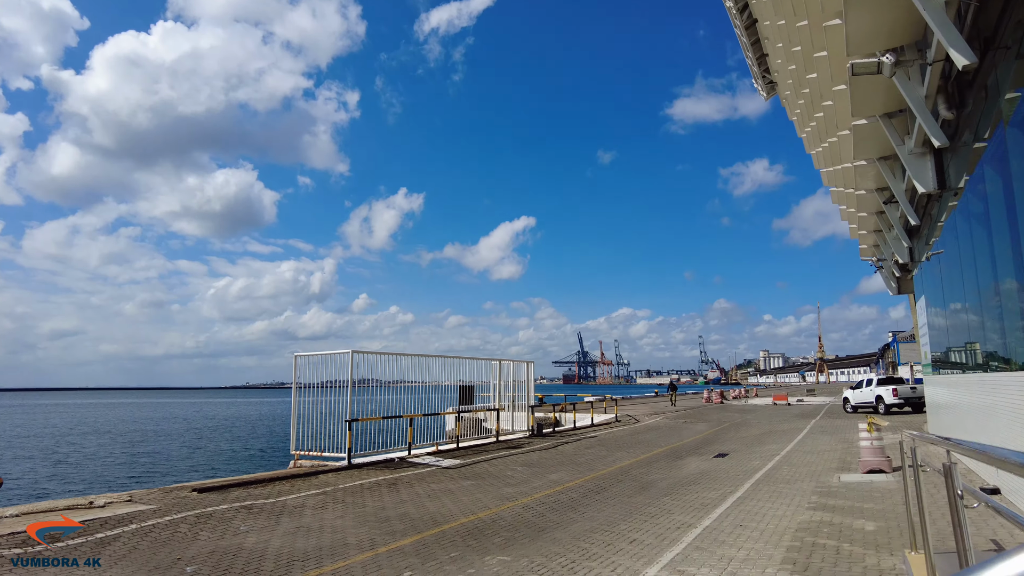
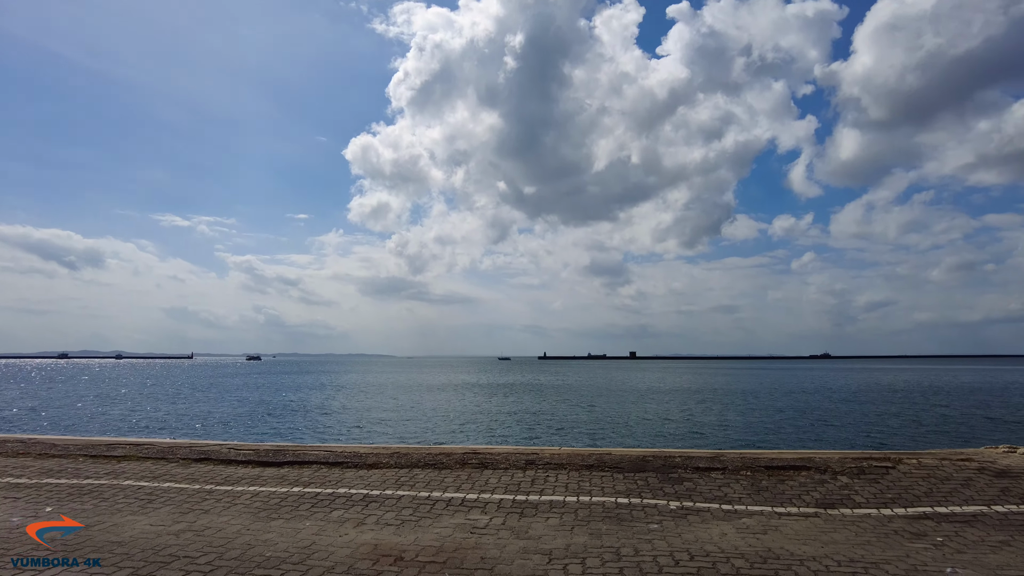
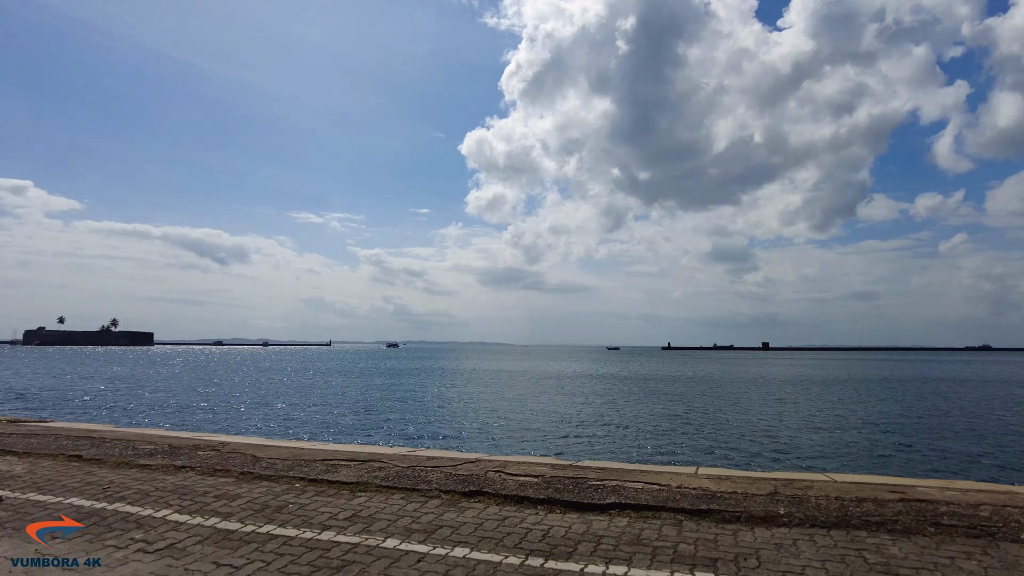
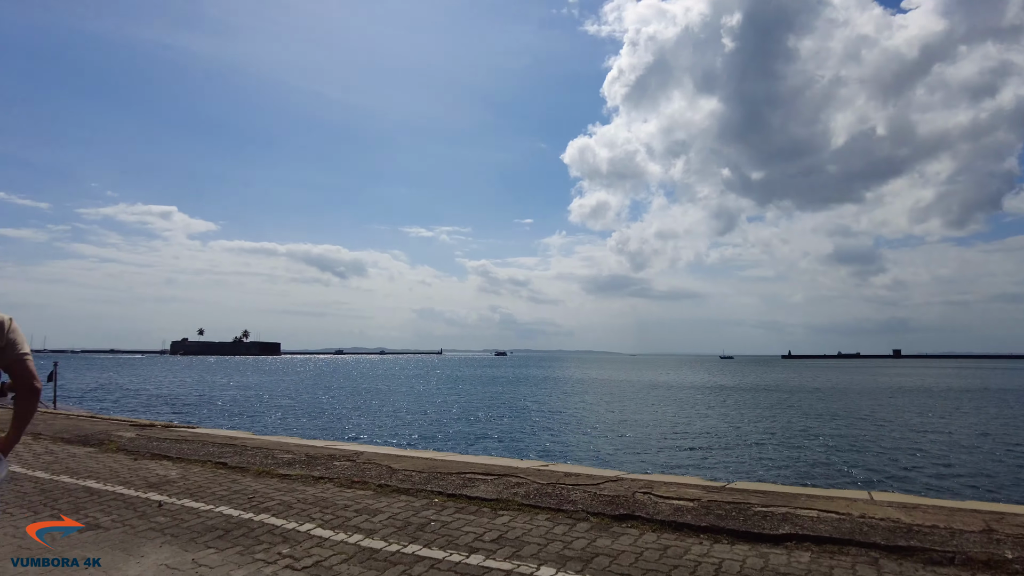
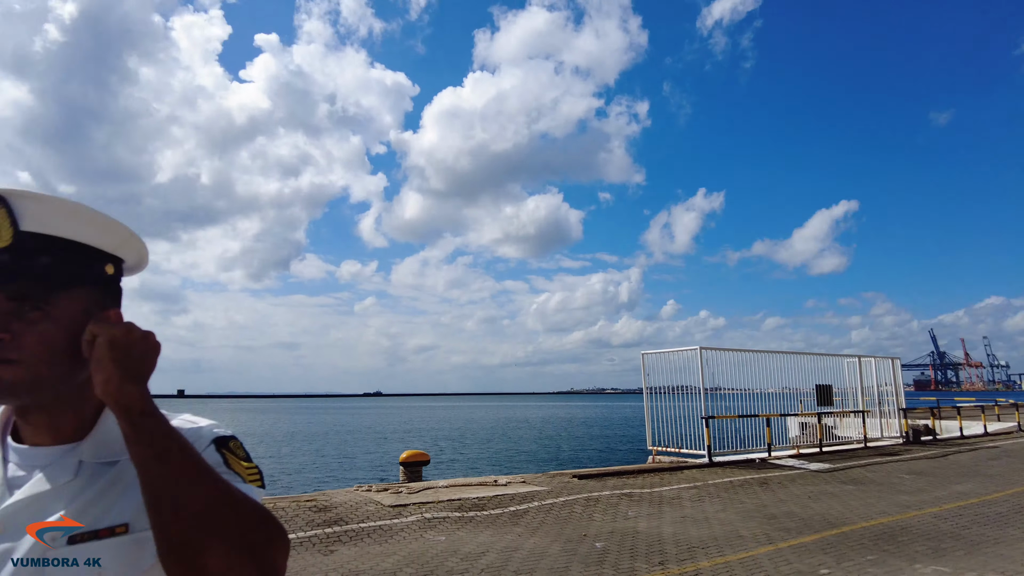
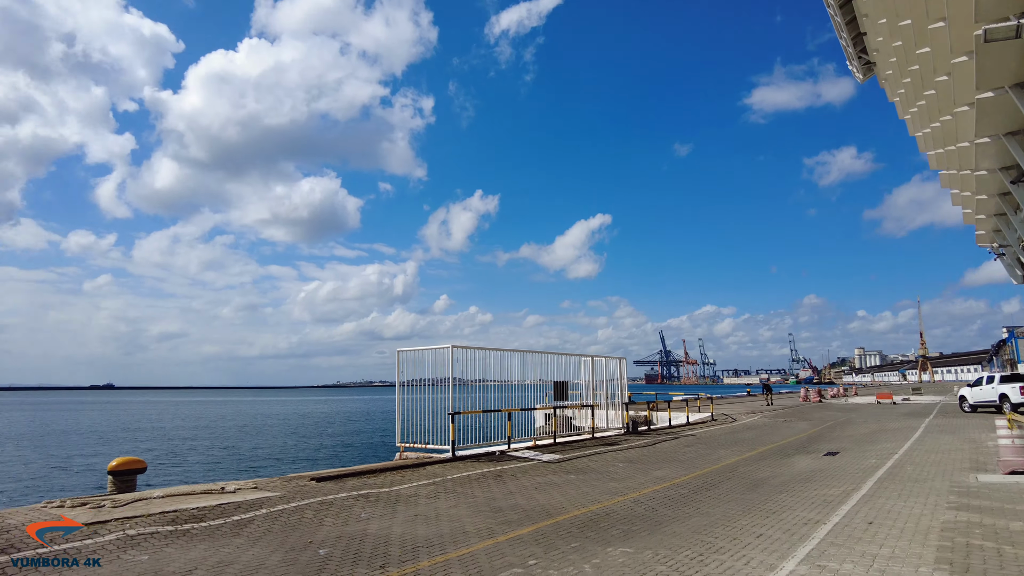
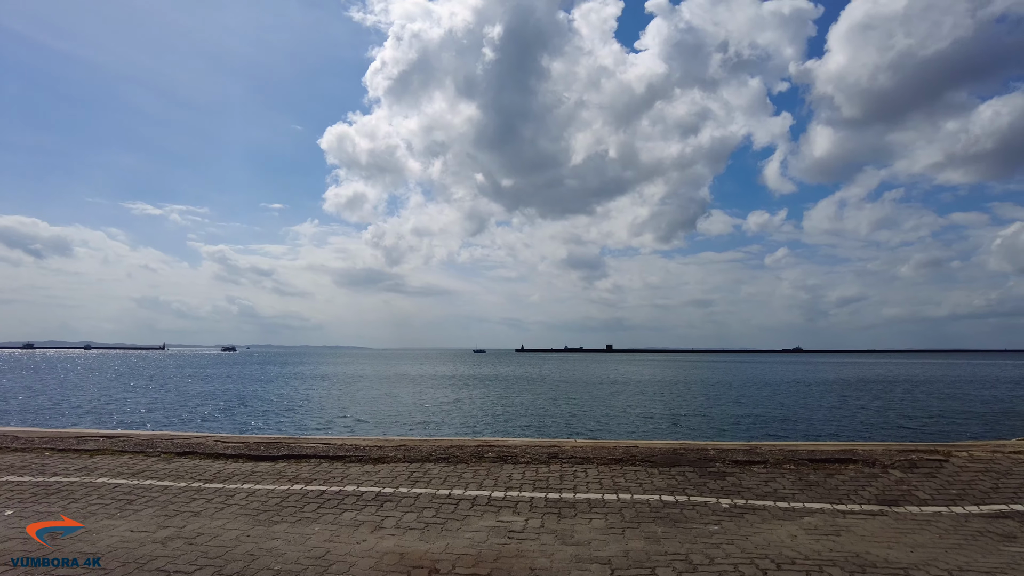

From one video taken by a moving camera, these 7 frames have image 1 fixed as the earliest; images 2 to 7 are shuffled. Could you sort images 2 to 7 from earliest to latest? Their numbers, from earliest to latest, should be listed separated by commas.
6, 5, 2, 7, 3, 4
